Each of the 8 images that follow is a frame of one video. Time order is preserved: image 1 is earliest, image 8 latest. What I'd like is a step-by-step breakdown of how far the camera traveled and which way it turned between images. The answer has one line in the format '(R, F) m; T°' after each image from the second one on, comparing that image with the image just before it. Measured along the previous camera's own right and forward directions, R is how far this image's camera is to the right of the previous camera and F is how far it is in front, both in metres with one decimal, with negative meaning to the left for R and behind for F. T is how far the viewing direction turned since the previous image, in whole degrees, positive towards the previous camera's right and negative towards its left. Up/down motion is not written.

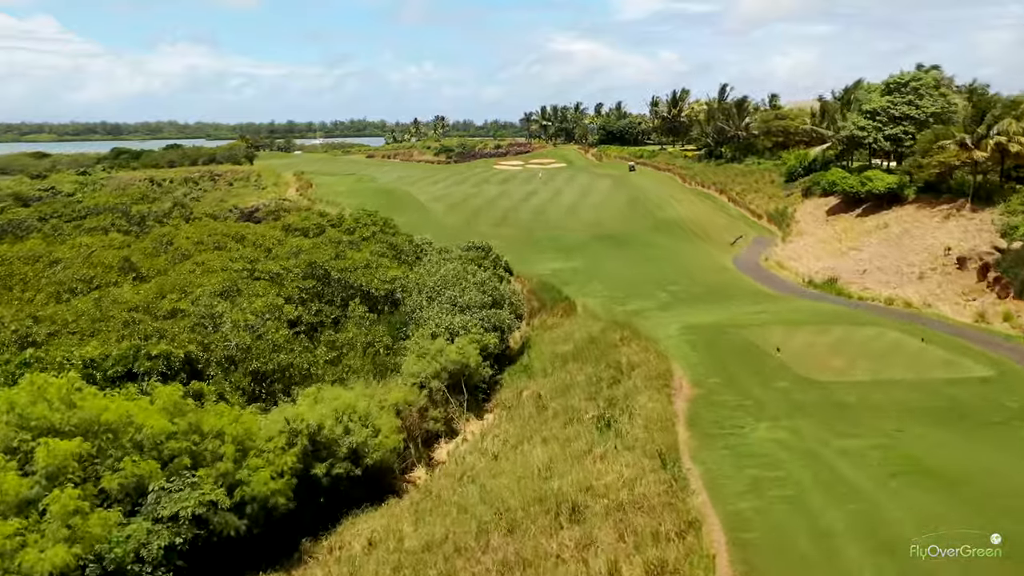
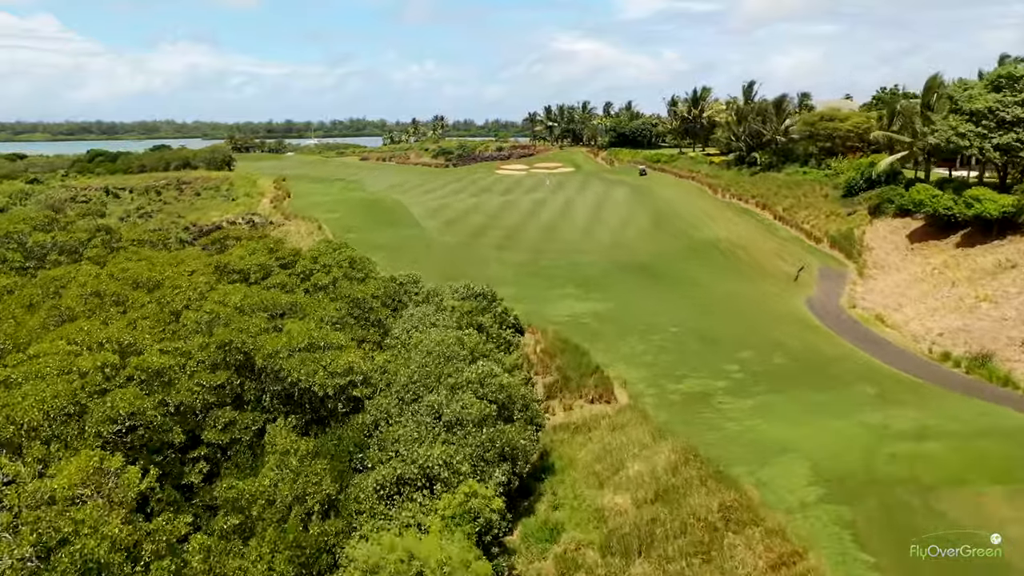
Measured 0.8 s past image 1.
(-0.3, +7.5) m; 0°
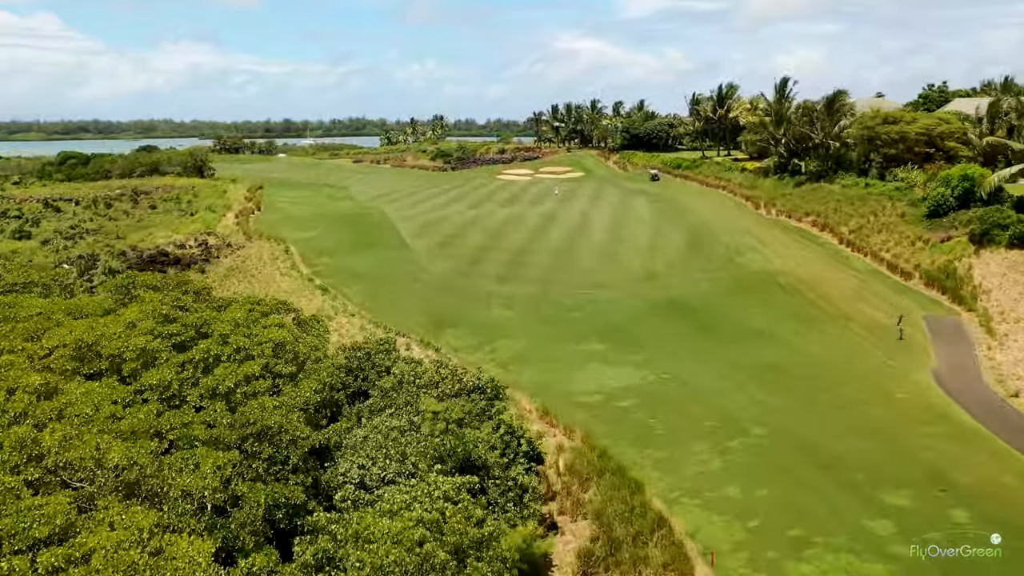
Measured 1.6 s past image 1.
(-0.2, +7.6) m; 0°
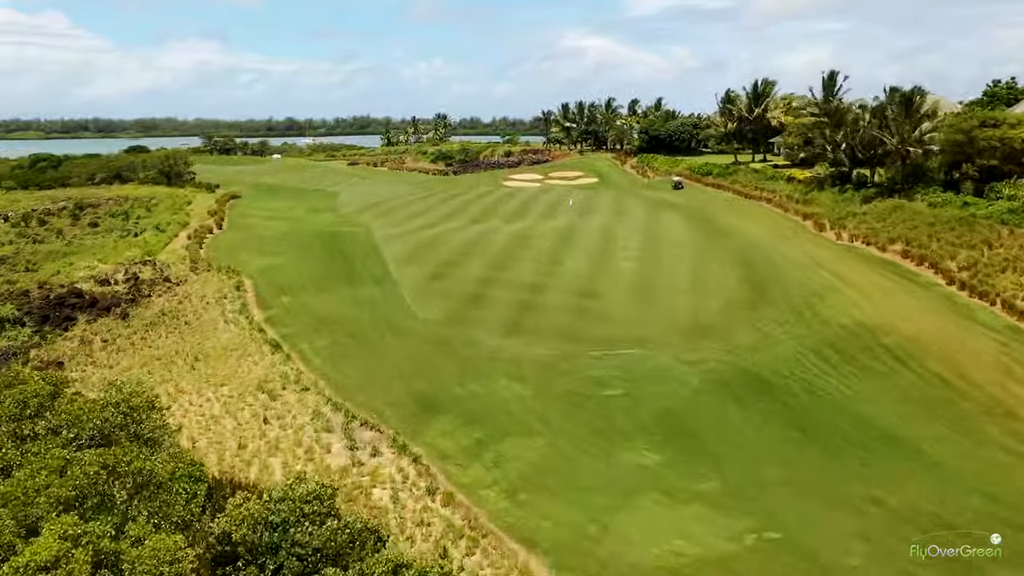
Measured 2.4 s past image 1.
(-0.2, +7.8) m; 0°
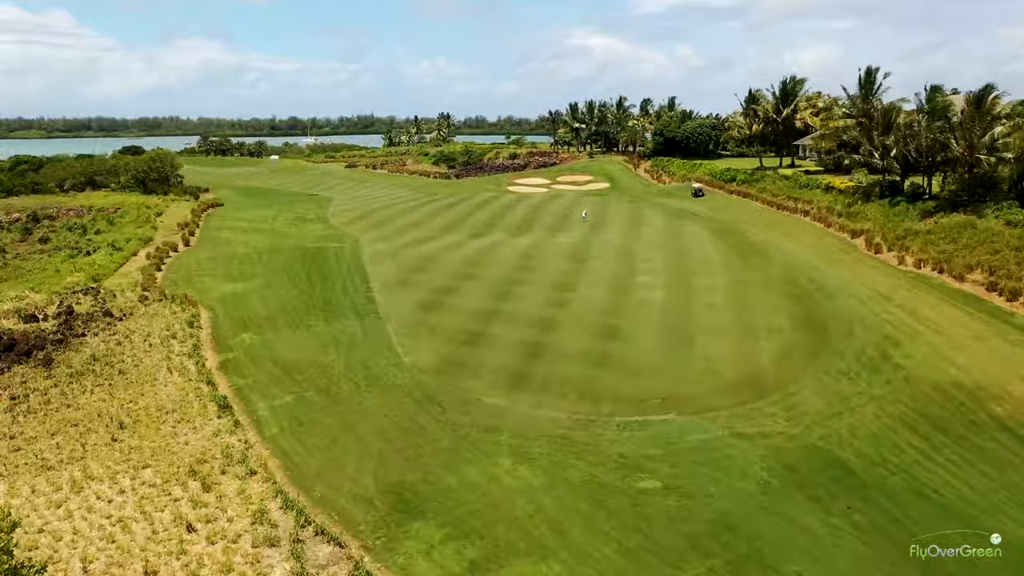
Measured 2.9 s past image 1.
(0.0, +4.8) m; 0°
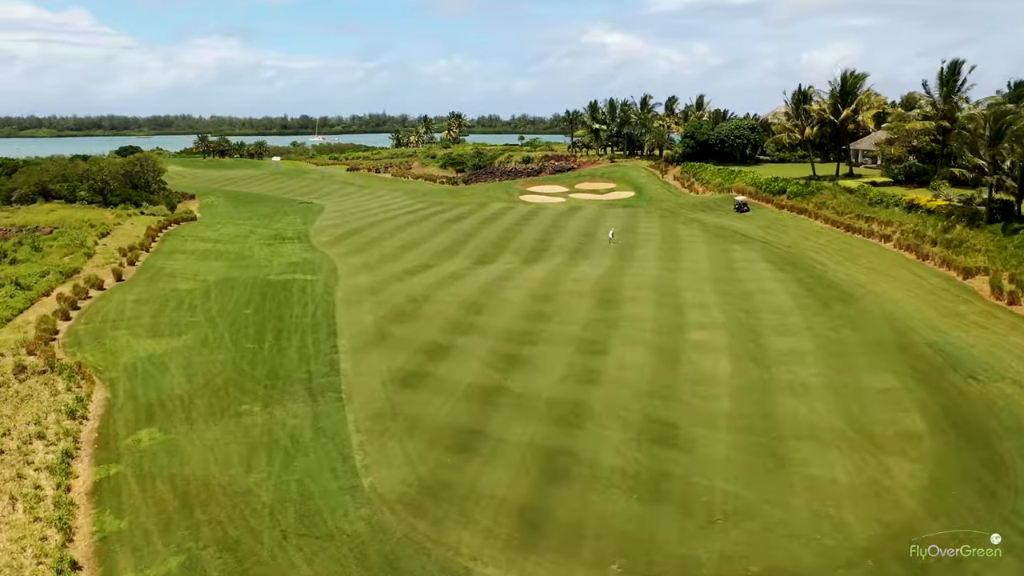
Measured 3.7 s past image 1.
(+0.1, +7.4) m; -1°
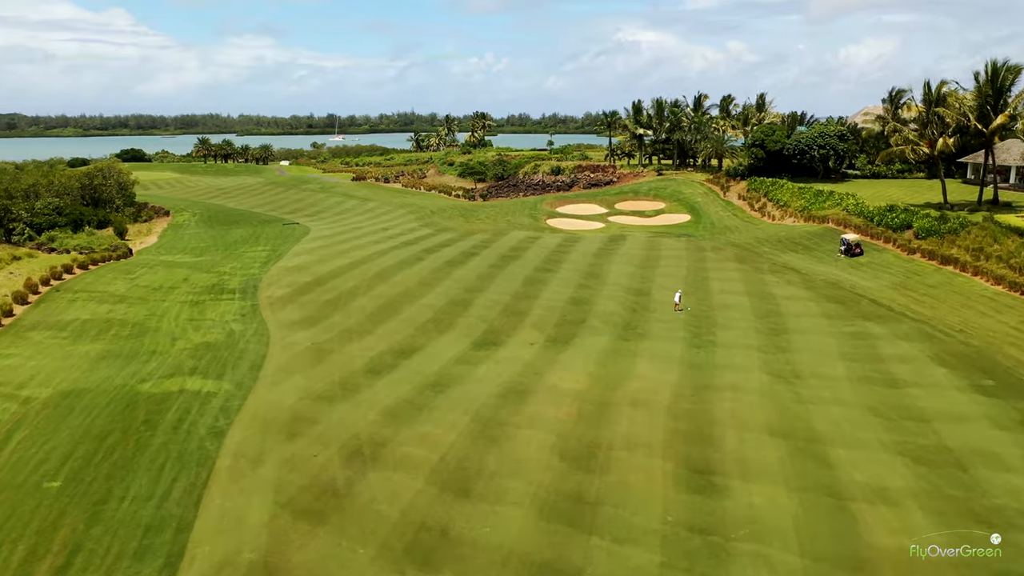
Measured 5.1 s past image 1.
(+0.3, +12.0) m; -2°
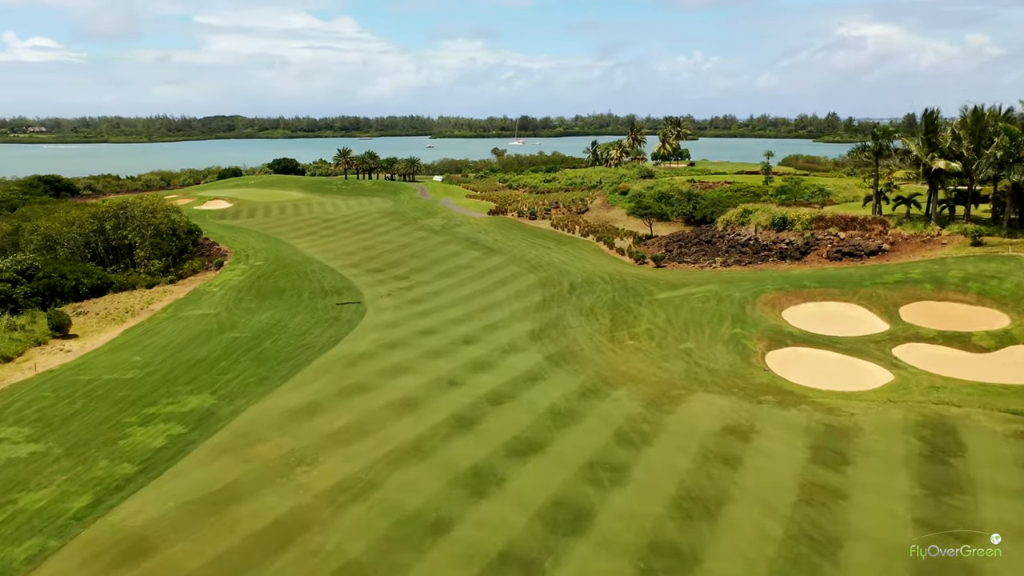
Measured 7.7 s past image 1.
(+0.3, +23.4) m; -14°
